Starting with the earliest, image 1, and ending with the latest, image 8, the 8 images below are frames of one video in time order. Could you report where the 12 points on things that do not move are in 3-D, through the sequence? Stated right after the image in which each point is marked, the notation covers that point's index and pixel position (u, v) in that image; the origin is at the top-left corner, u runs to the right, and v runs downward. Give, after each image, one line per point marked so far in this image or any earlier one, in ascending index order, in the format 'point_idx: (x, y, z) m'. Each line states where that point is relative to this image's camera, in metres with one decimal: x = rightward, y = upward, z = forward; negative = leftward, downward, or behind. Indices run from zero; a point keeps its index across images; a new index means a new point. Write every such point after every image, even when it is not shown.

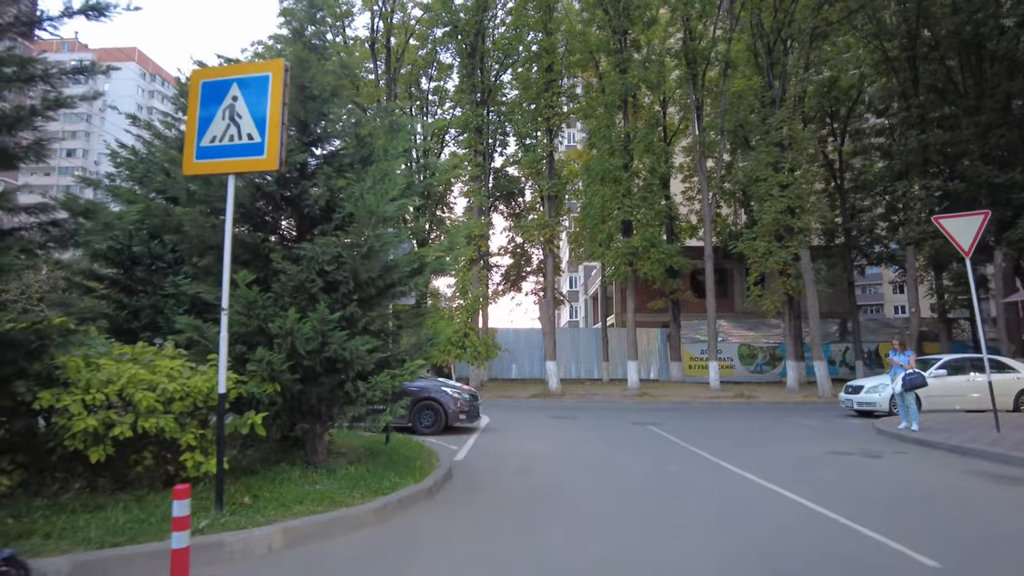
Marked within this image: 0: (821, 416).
0: (+8.7, -3.6, +18.5) m
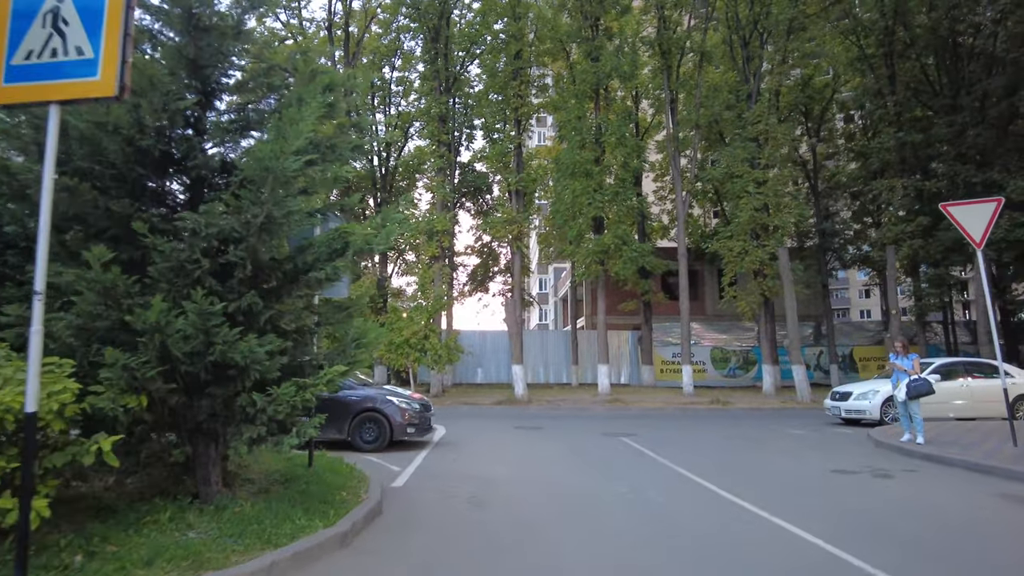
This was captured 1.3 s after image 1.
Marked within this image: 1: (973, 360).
0: (+7.7, -3.6, +17.2) m
1: (+12.0, -1.8, +16.9) m
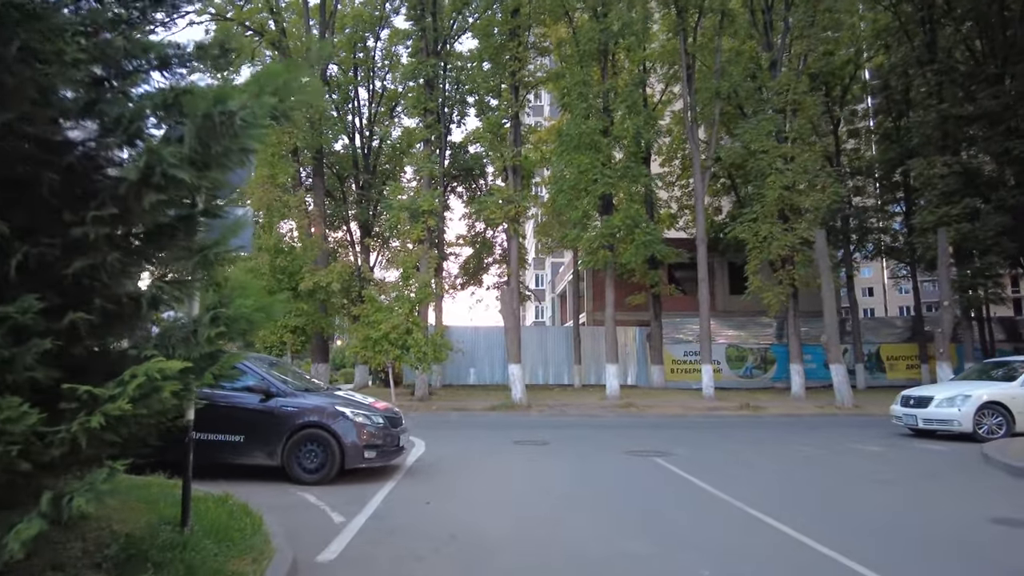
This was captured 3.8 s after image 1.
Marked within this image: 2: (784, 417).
0: (+7.7, -3.2, +14.0) m
1: (+12.0, -1.4, +13.7) m
2: (+7.9, -3.8, +19.1) m
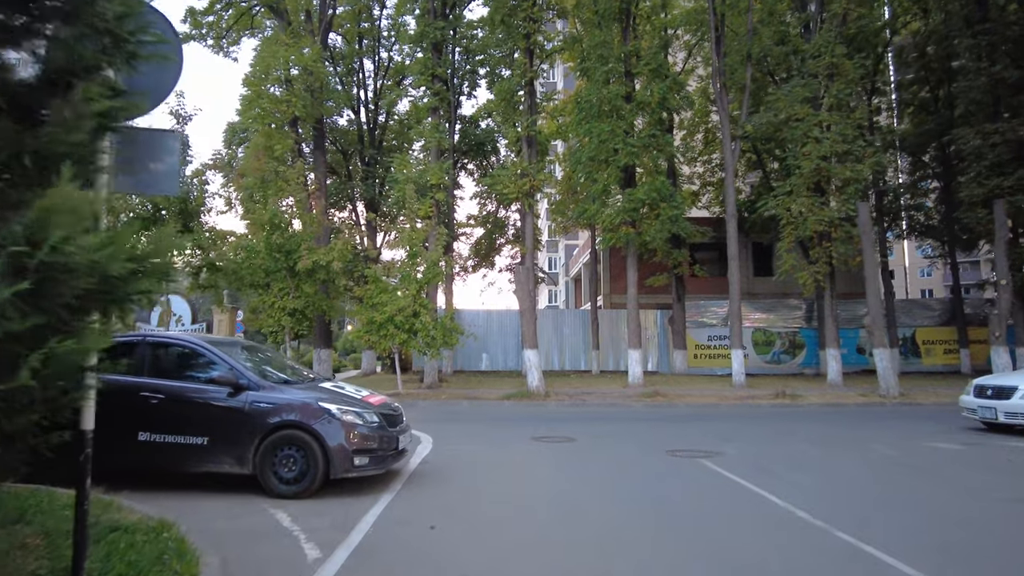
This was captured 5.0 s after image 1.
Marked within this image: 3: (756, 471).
0: (+8.0, -2.7, +12.2) m
1: (+12.3, -0.9, +11.9) m
2: (+8.4, -3.2, +17.4) m
3: (+3.3, -2.5, +9.2) m
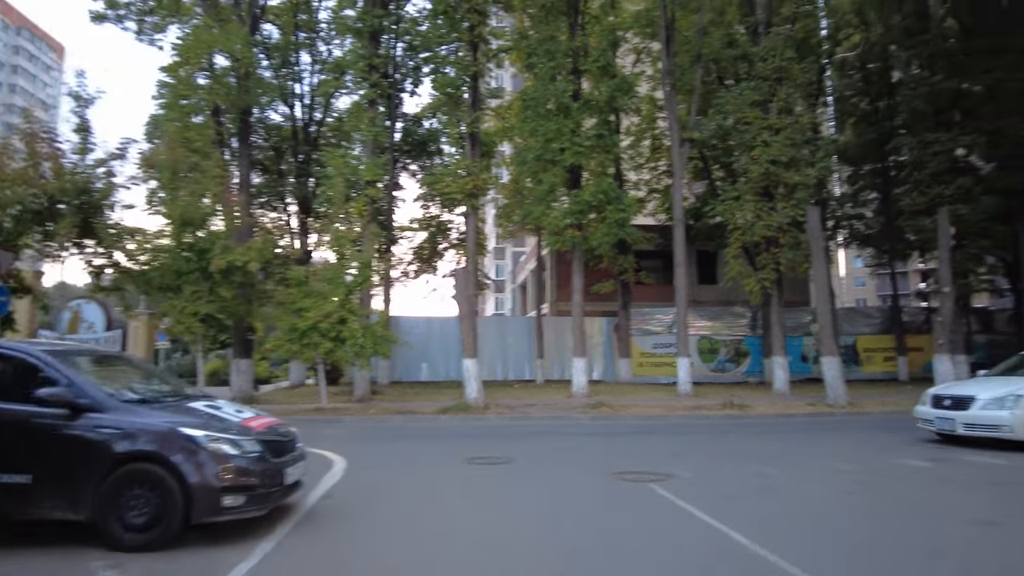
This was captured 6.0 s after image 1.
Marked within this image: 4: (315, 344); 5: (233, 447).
0: (+6.8, -2.8, +11.6) m
1: (+11.2, -1.1, +11.6) m
2: (+6.8, -3.3, +16.7) m
3: (+2.4, -2.6, +8.2) m
4: (-5.5, -1.6, +18.4) m
5: (-2.4, -1.3, +5.6) m
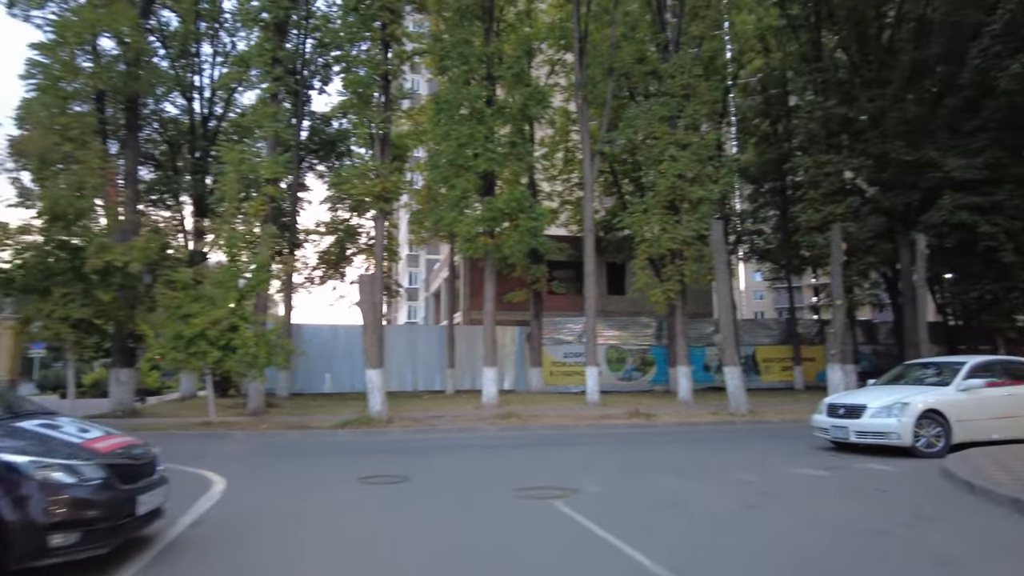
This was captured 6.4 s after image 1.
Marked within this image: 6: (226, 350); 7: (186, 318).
0: (+5.1, -3.0, +11.8) m
1: (+9.5, -1.3, +12.4) m
2: (+4.4, -3.6, +16.9) m
3: (+1.2, -2.7, +7.9) m
4: (-7.9, -1.7, +17.1) m
5: (-3.2, -1.3, +4.8) m
6: (-7.5, -1.7, +17.4) m
7: (-8.5, -0.8, +17.3) m
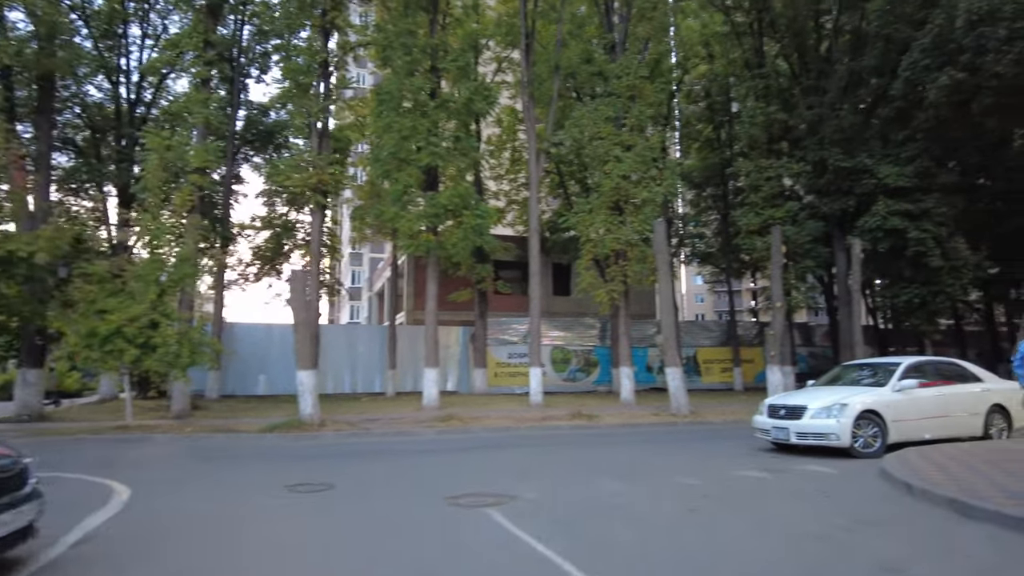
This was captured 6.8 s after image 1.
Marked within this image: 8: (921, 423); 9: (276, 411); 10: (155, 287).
0: (+4.0, -3.0, +11.7) m
1: (+8.3, -1.4, +12.7) m
2: (+2.9, -3.6, +16.7) m
3: (+0.4, -2.6, +7.4) m
4: (-9.4, -1.5, +15.9) m
5: (-3.7, -1.2, +4.0) m
6: (-9.0, -1.5, +16.2) m
7: (-10.0, -0.6, +16.1) m
8: (+7.5, -2.5, +12.0) m
9: (-7.0, -3.6, +19.6) m
10: (-8.8, 0.0, +16.4) m
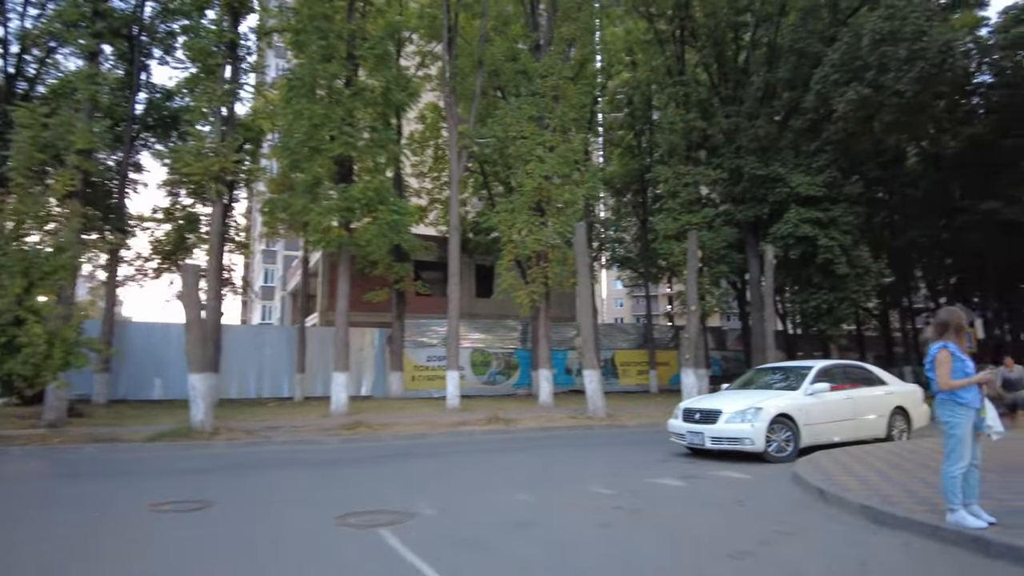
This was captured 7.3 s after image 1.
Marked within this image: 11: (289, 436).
0: (+2.5, -3.0, +11.4) m
1: (+6.7, -1.5, +12.9) m
2: (+0.8, -3.6, +16.2) m
3: (-0.6, -2.6, +6.8) m
4: (-11.3, -1.4, +14.0) m
5: (-4.3, -1.1, +2.9) m
6: (-10.9, -1.4, +14.4) m
7: (-11.9, -0.5, +14.2) m
8: (+5.9, -2.6, +12.1) m
9: (-9.4, -3.5, +18.0) m
10: (-10.8, +0.2, +14.6) m
11: (-4.9, -3.2, +14.4) m
